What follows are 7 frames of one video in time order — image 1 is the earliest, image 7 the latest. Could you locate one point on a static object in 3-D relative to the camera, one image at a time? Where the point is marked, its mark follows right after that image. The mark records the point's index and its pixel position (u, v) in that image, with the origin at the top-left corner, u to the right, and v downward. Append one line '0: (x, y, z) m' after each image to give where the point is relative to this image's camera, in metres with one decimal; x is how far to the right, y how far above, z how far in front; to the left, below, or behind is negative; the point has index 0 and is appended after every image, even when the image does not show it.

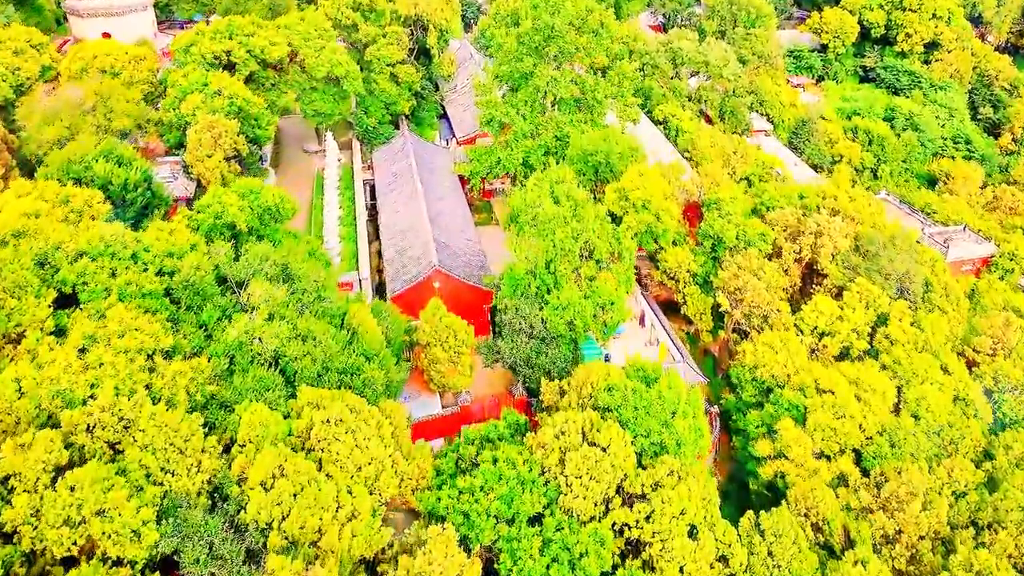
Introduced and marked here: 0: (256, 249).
0: (-6.3, +1.0, +19.6) m
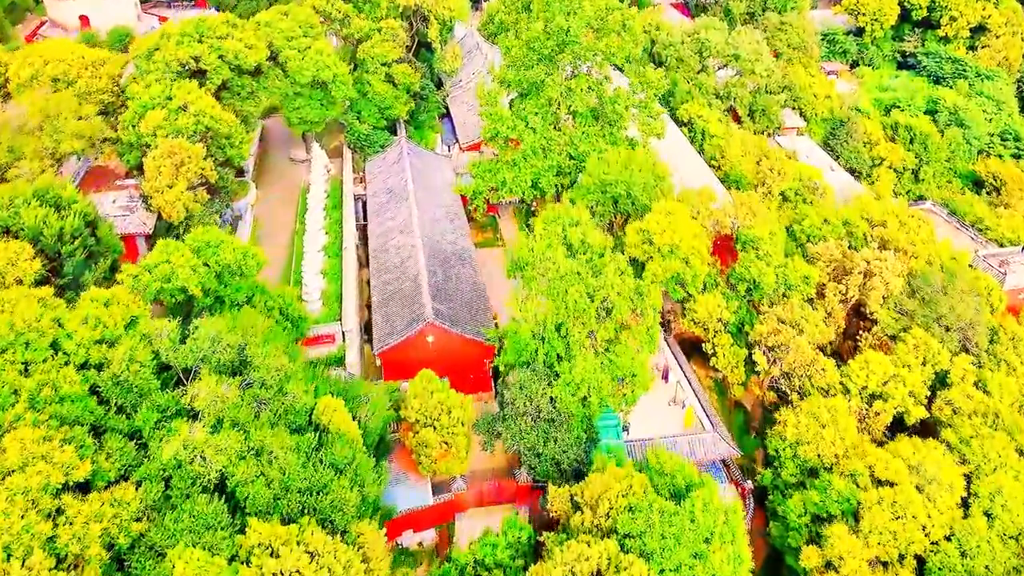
0: (-6.3, -0.8, +16.3) m
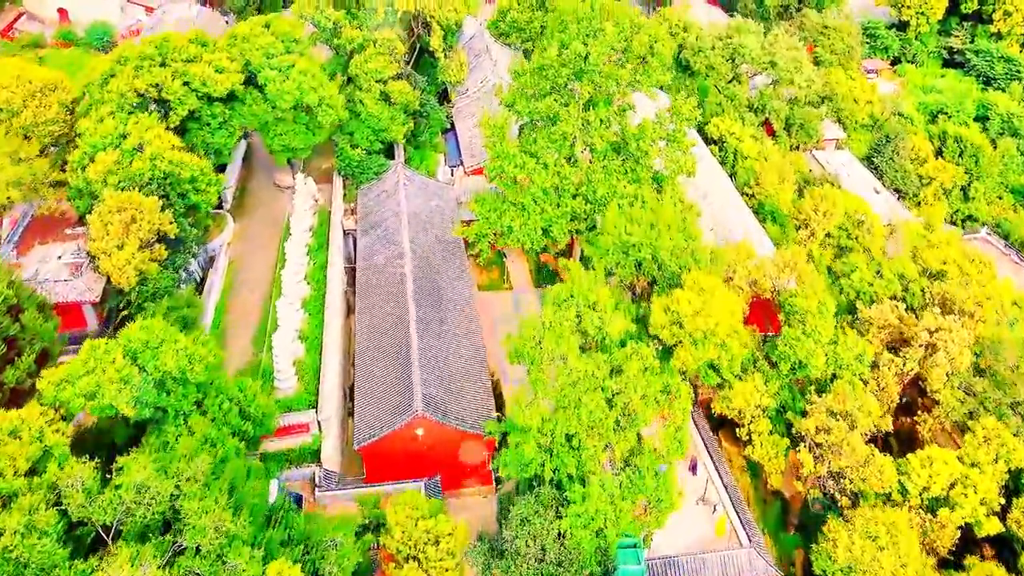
0: (-6.3, -3.0, +13.2) m
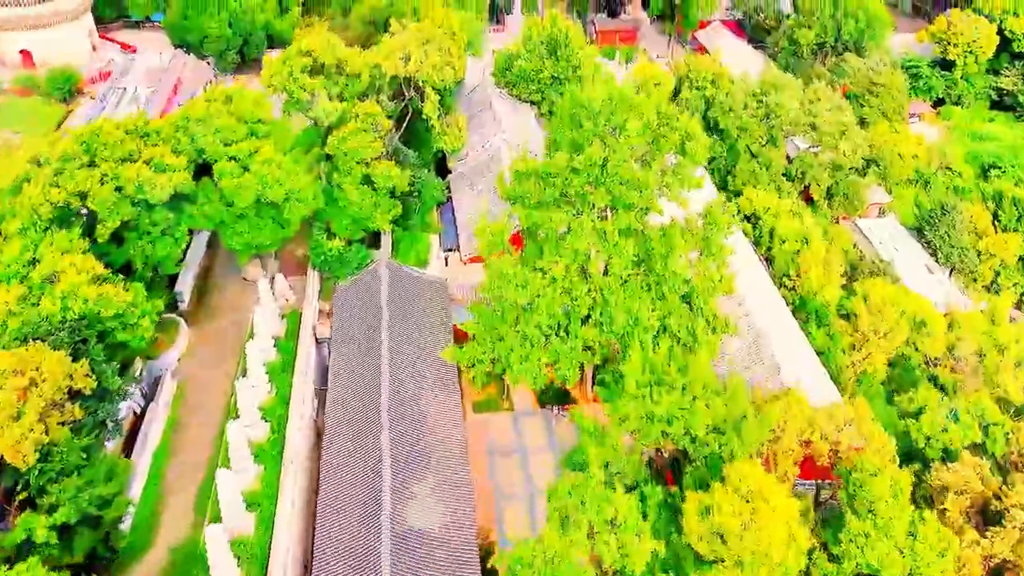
0: (-6.5, -6.6, +9.2) m
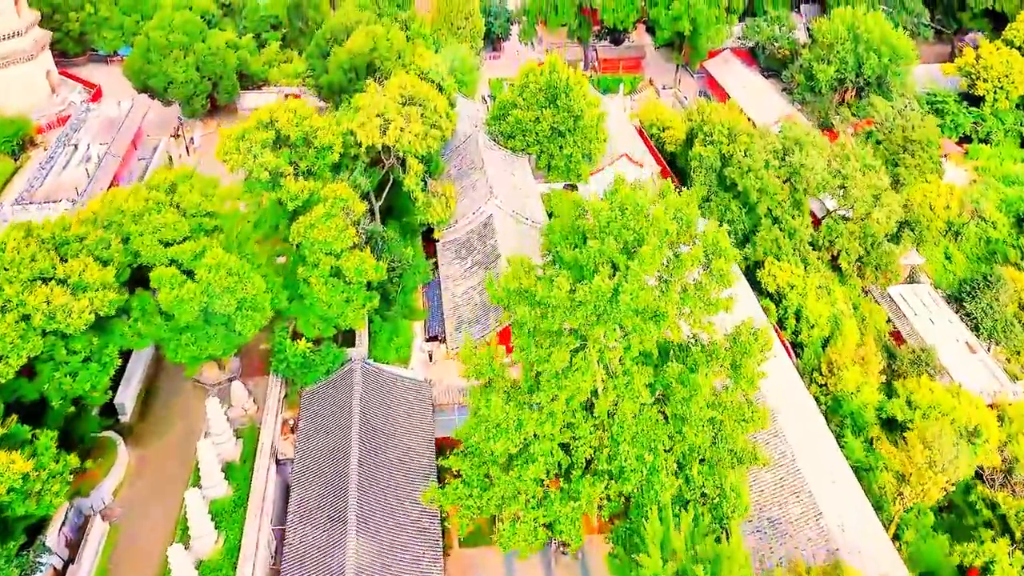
0: (-6.7, -9.5, +5.9) m
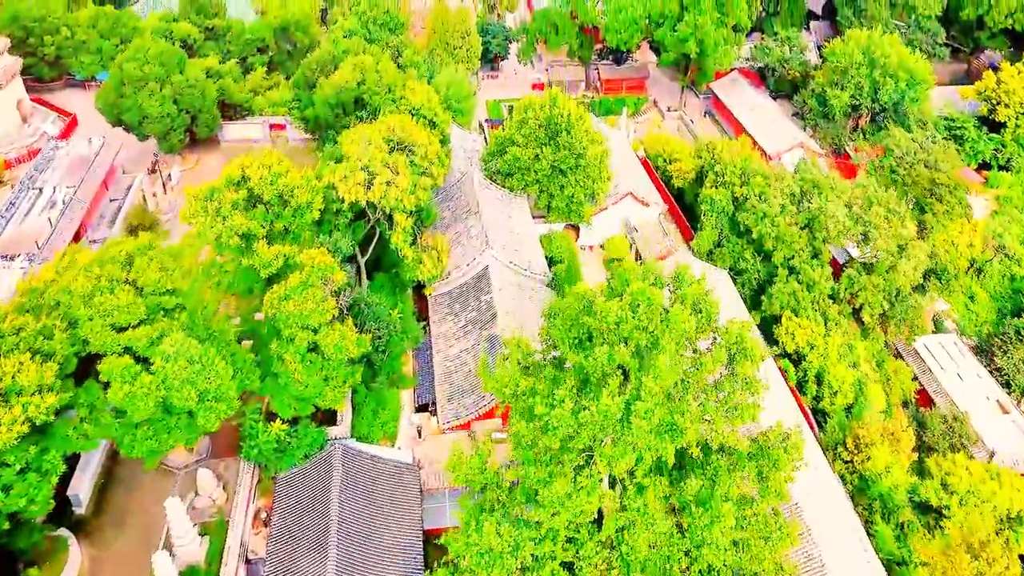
0: (-6.8, -11.4, +3.8) m
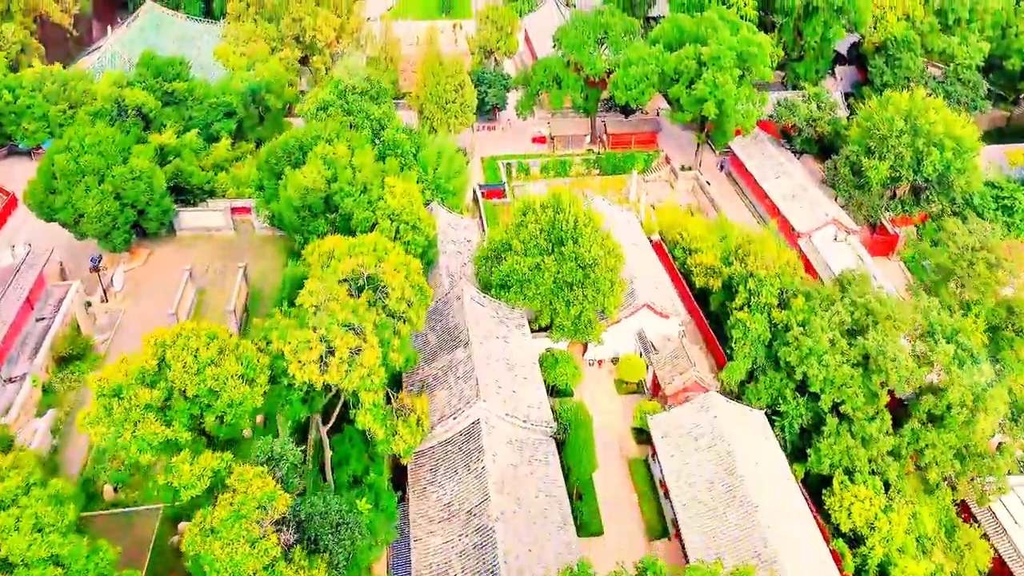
0: (-6.9, -15.8, -0.6) m
